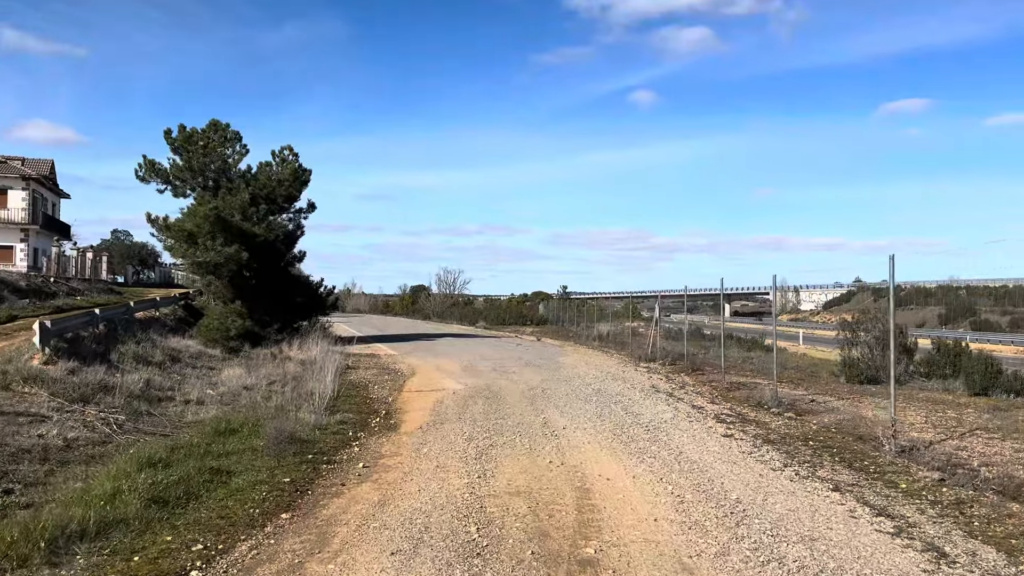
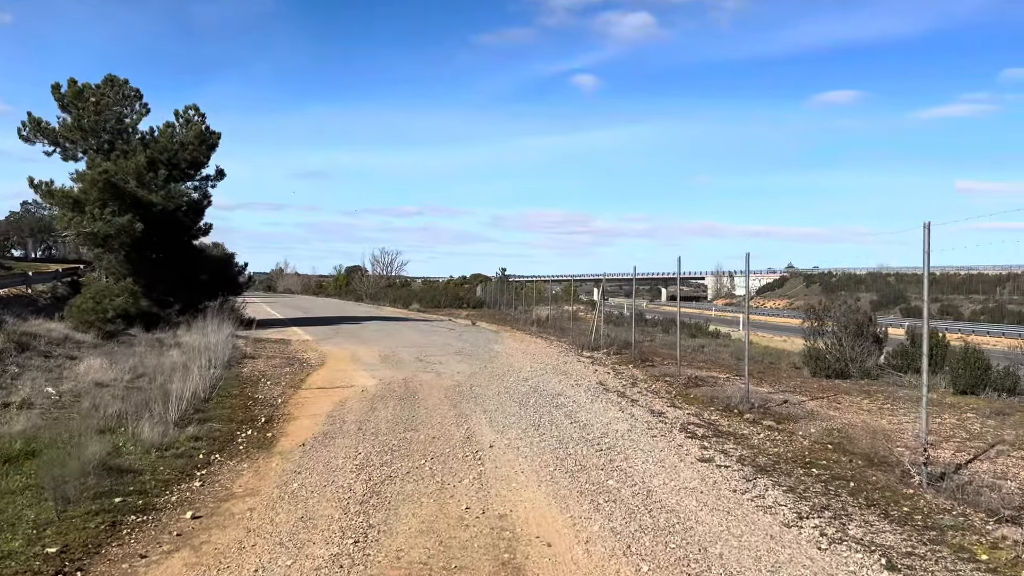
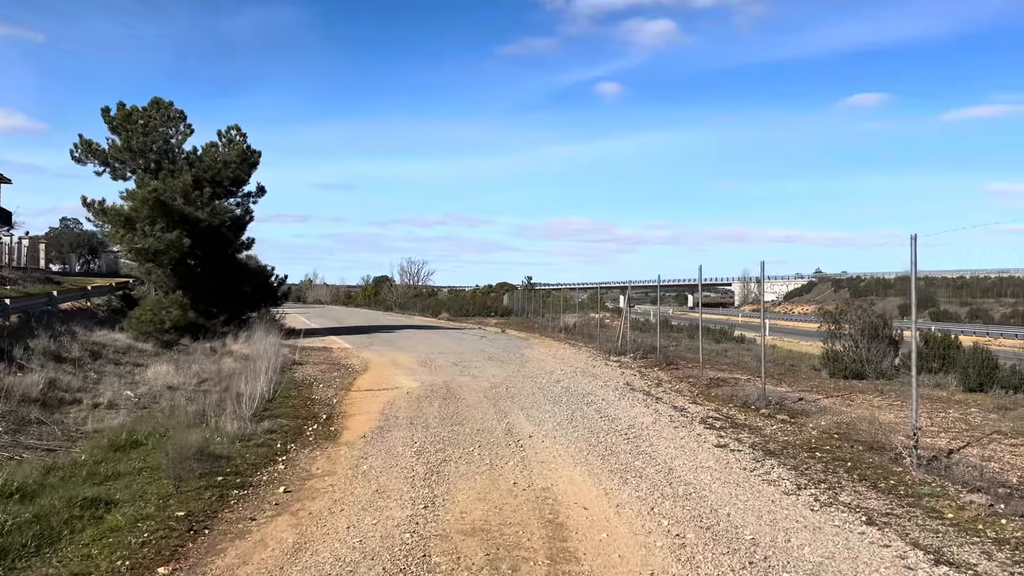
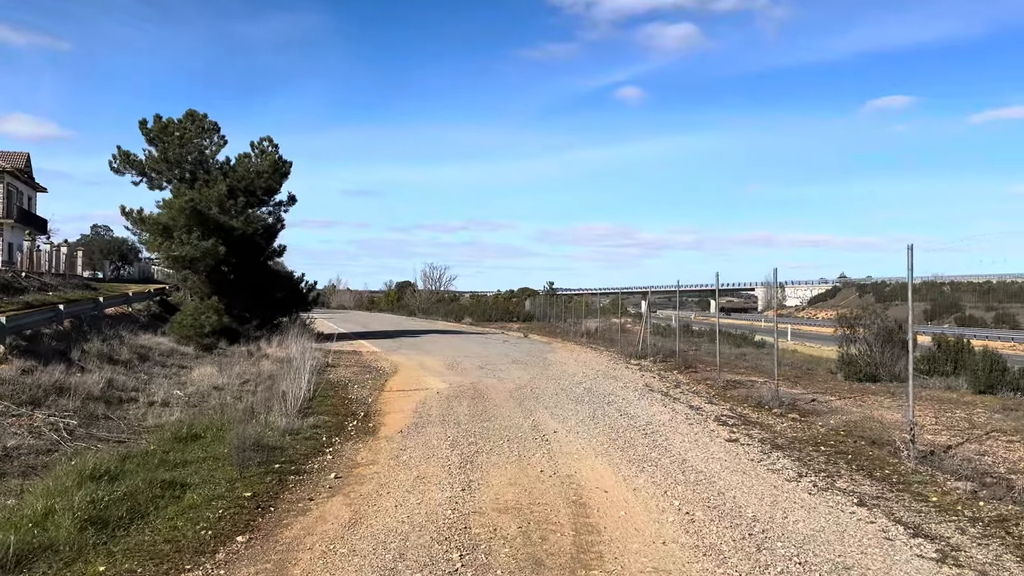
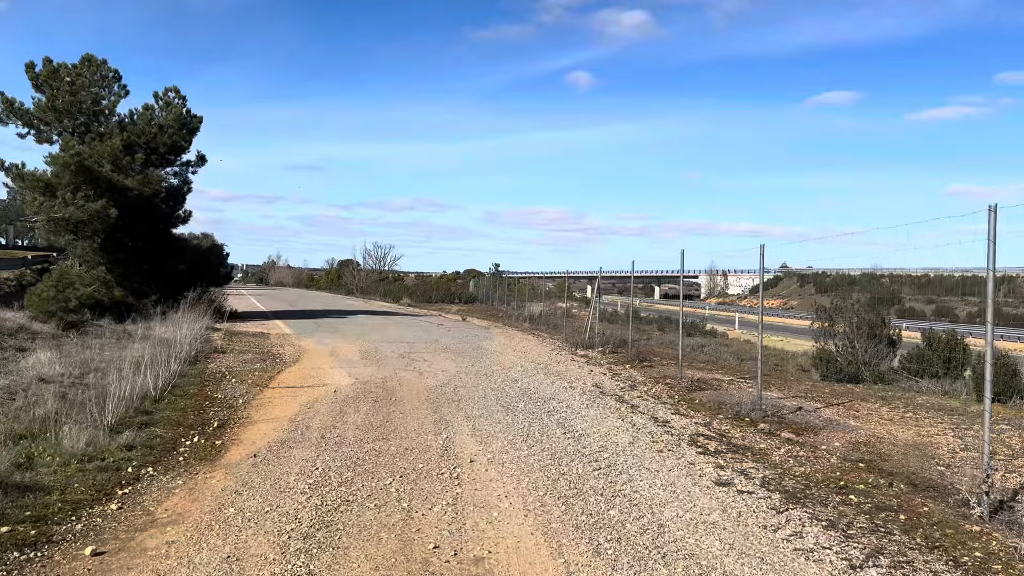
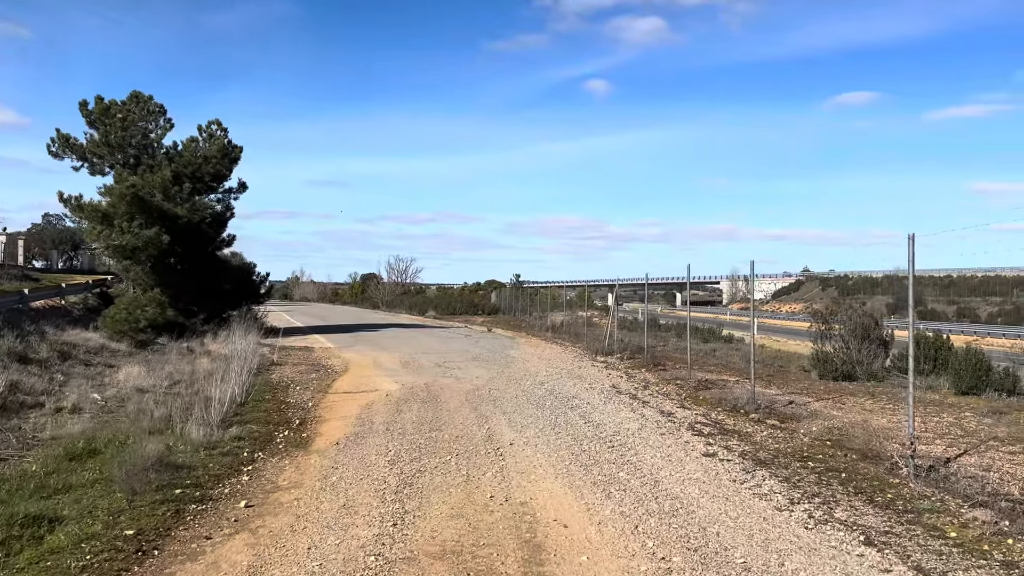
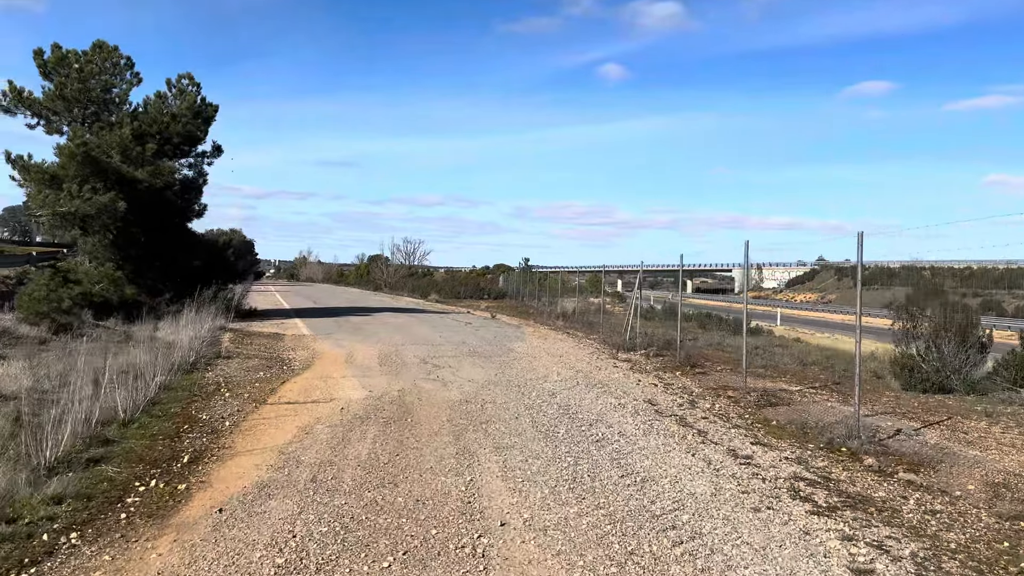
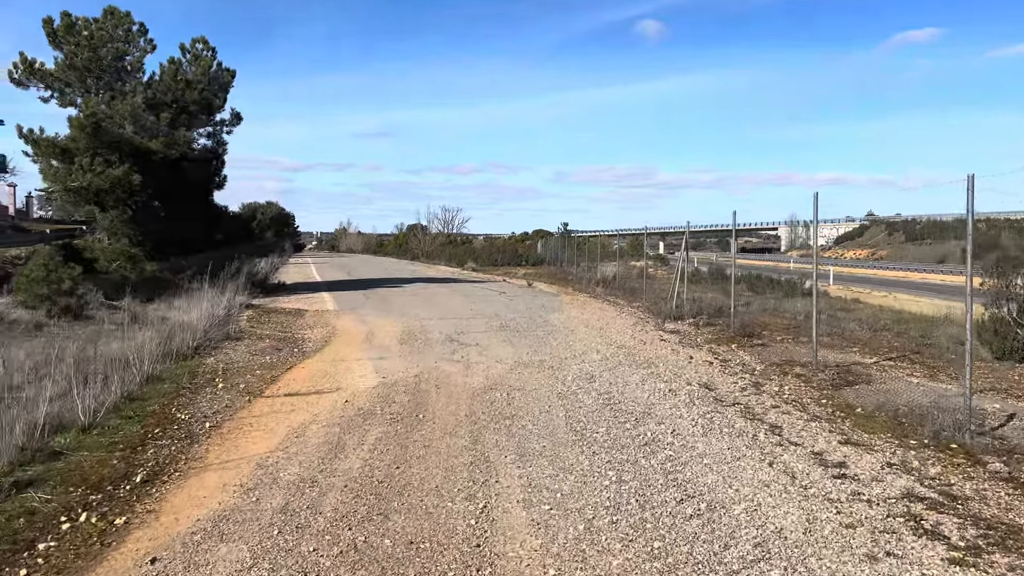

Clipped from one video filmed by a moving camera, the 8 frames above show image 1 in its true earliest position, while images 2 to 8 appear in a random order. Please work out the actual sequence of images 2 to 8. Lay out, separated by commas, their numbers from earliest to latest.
4, 3, 6, 2, 5, 7, 8
